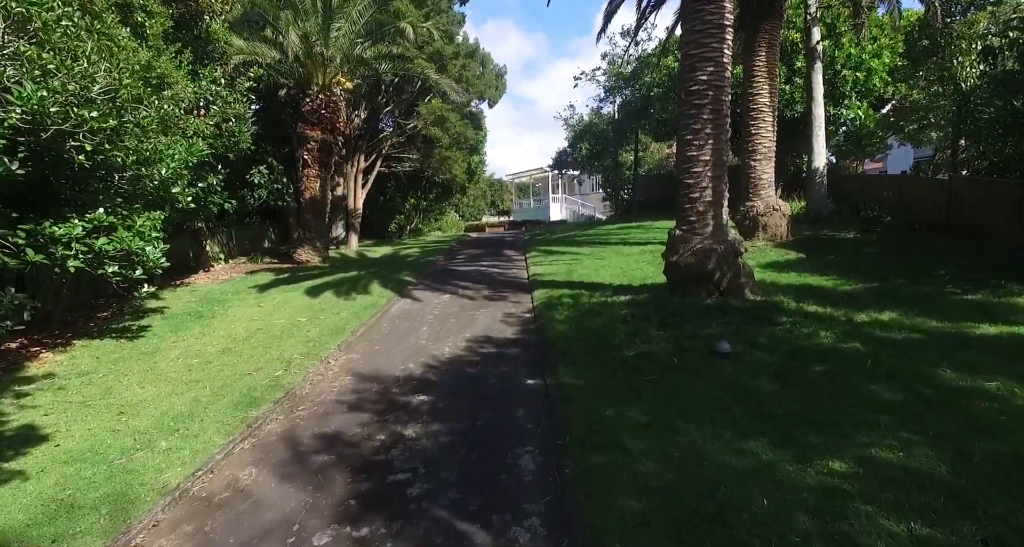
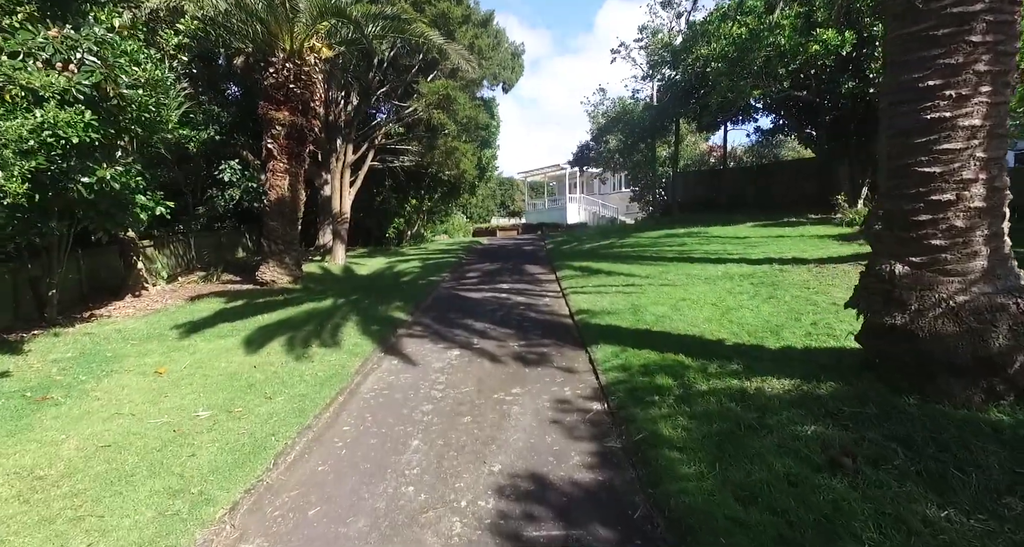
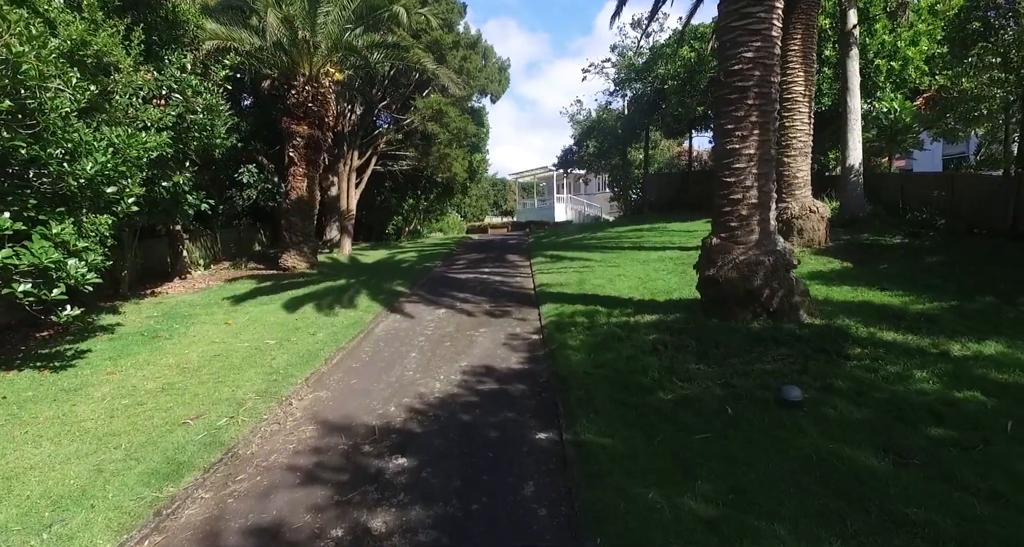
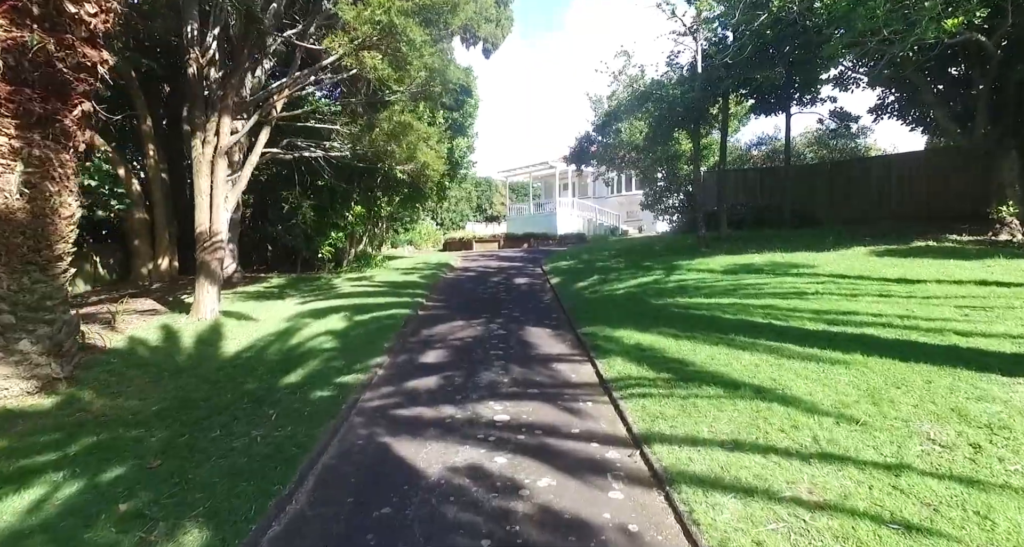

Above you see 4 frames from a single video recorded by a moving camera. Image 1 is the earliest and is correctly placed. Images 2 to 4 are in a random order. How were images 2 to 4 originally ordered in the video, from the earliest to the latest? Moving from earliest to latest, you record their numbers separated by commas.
3, 2, 4
